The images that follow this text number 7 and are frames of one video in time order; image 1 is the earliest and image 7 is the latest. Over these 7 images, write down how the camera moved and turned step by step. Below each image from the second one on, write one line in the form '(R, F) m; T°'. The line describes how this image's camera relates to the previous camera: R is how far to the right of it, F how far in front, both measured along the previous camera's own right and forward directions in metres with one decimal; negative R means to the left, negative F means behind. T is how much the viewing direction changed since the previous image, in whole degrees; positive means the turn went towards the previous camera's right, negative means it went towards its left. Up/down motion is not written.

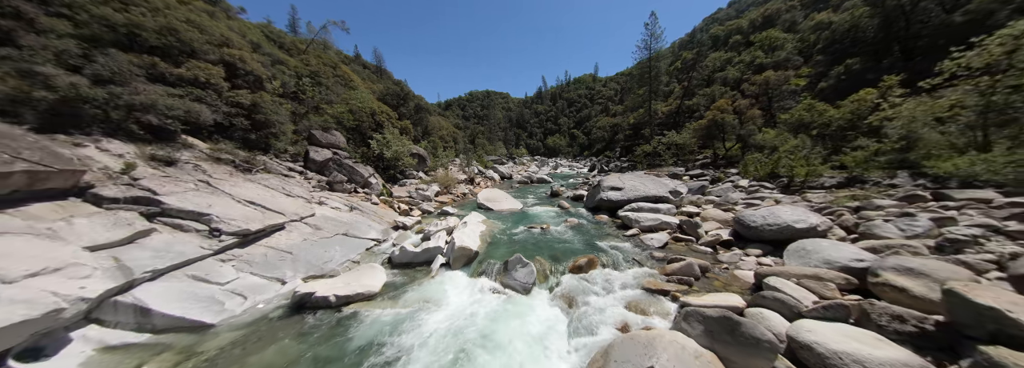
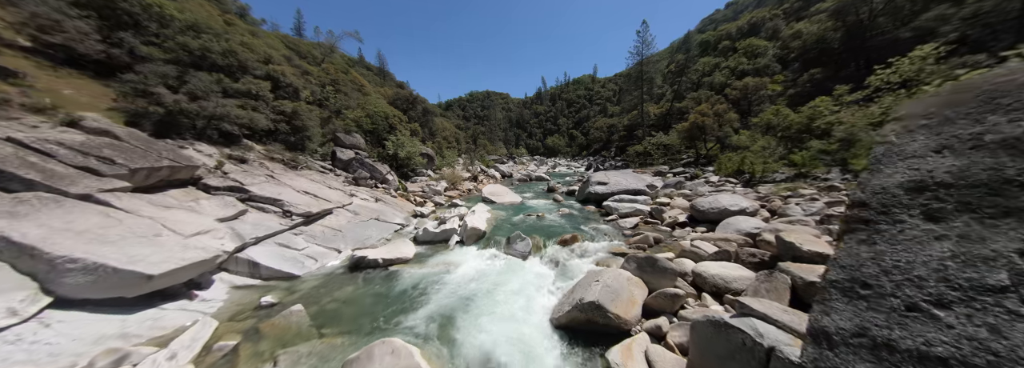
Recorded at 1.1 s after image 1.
(0.0, -2.1) m; 0°
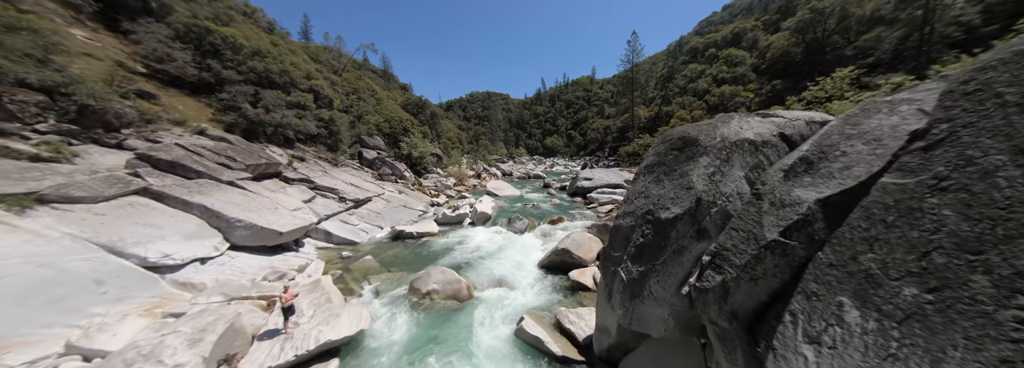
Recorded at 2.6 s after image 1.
(0.0, -2.8) m; 0°
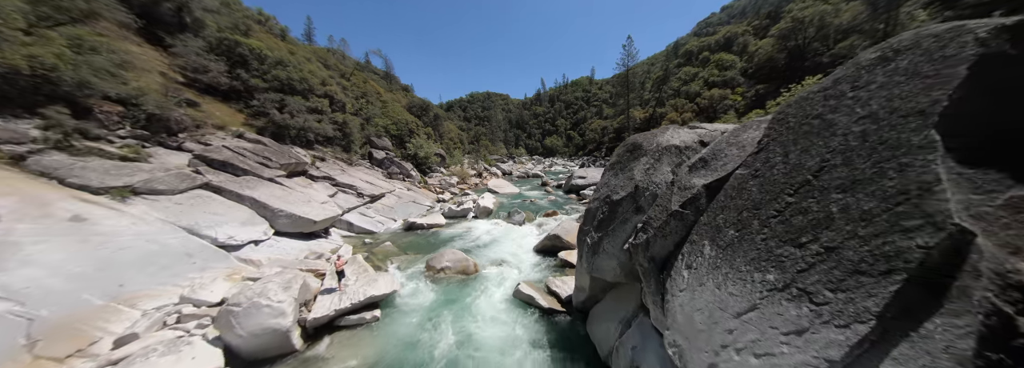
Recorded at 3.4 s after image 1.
(0.0, -1.4) m; 0°
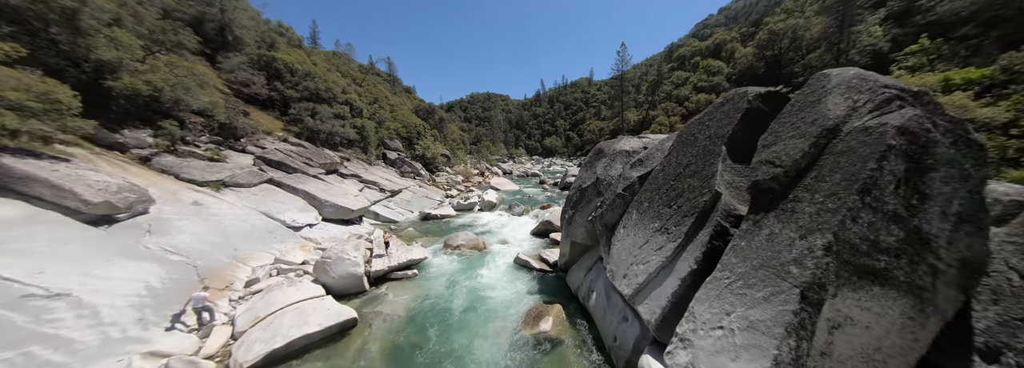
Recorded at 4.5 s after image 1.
(0.0, -2.1) m; 0°
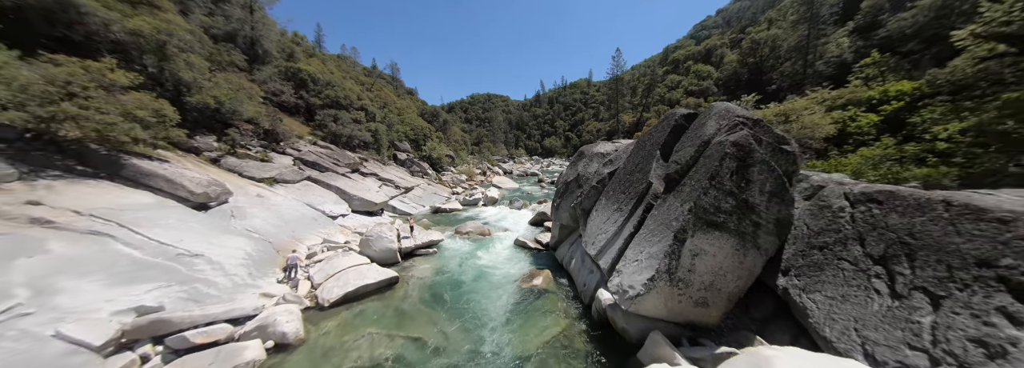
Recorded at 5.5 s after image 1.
(0.0, -1.9) m; 0°
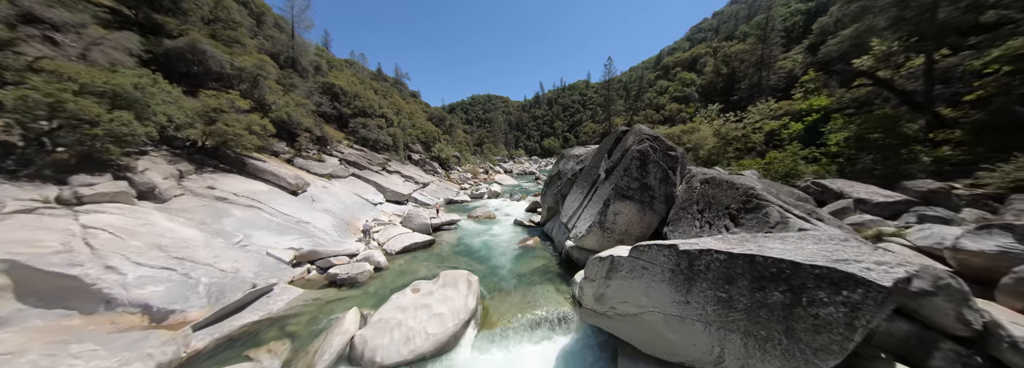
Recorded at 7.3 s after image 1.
(0.0, -3.3) m; 0°
